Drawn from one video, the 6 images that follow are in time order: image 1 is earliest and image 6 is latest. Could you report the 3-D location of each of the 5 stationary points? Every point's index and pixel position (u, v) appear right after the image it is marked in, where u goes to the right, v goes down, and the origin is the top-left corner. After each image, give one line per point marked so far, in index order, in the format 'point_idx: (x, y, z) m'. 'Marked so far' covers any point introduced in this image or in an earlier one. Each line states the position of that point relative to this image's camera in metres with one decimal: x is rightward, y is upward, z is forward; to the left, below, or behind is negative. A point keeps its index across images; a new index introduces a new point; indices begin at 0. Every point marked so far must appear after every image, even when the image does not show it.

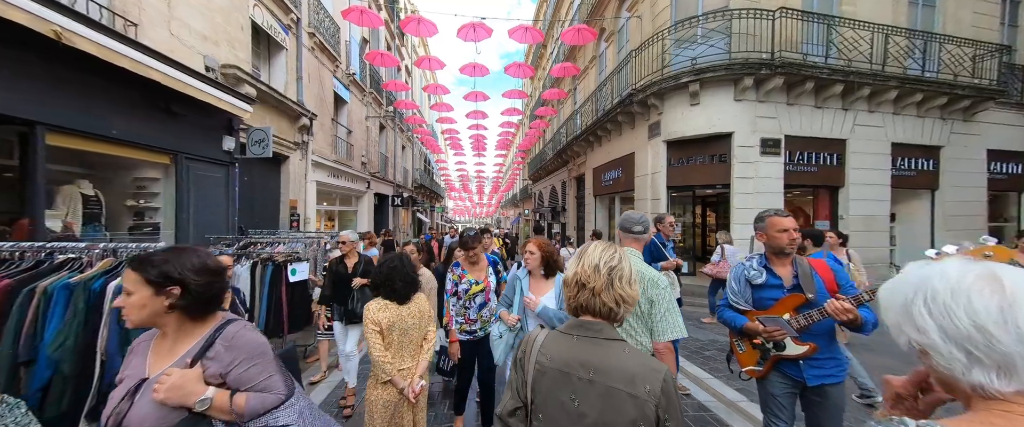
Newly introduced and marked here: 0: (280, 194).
0: (-5.7, +0.5, +7.9) m
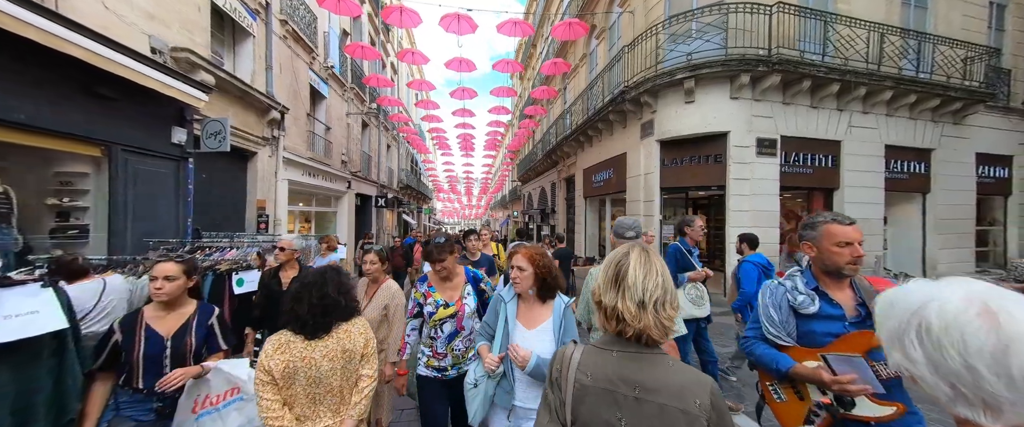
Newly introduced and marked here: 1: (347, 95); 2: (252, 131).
0: (-6.0, +0.5, +7.3) m
1: (-6.3, +4.5, +12.5) m
2: (-5.6, +1.8, +7.0) m
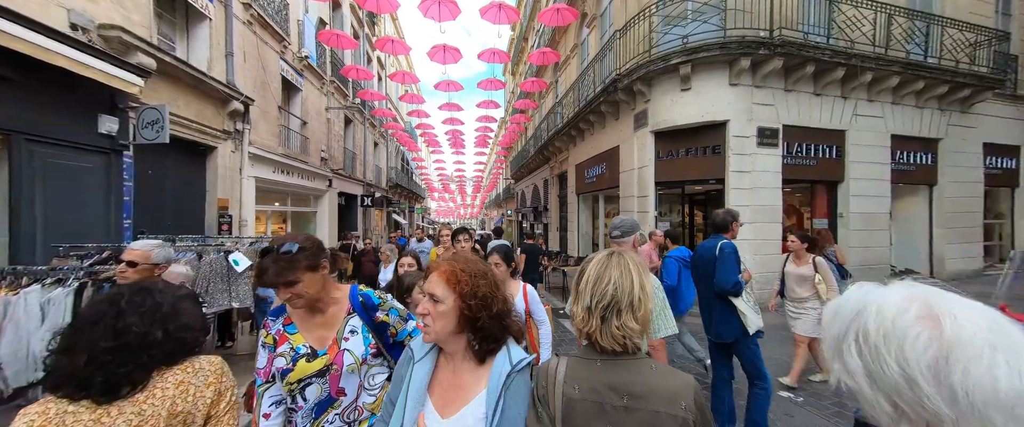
0: (-6.3, +0.4, +6.7) m
1: (-6.8, +4.5, +11.8) m
2: (-5.9, +1.8, +6.4) m
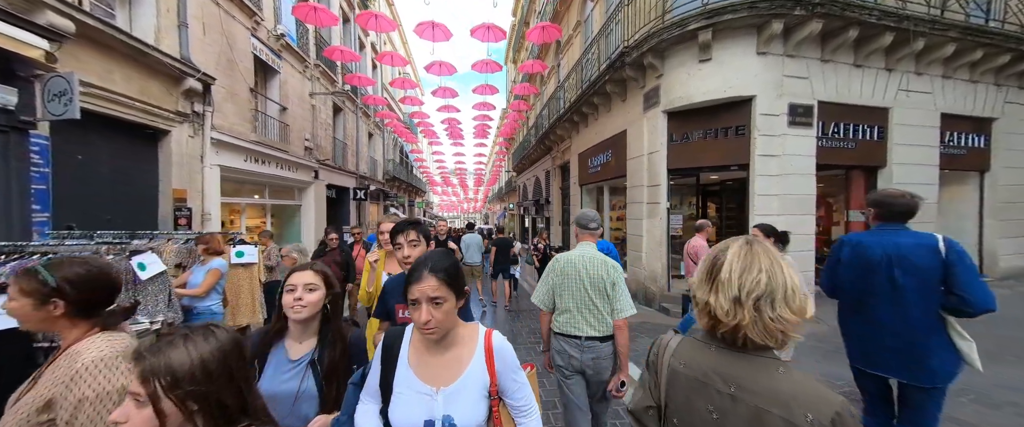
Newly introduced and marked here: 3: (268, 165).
0: (-6.4, +0.6, +5.9) m
1: (-6.9, +4.8, +11.0) m
2: (-6.1, +1.9, +5.6) m
3: (-6.8, +1.3, +9.0) m
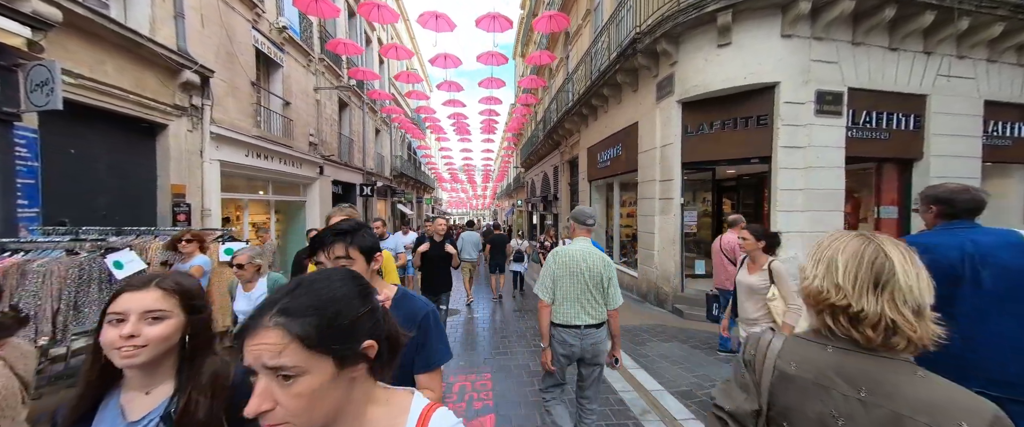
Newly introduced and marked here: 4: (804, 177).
0: (-6.4, +0.7, +5.8) m
1: (-6.6, +4.9, +10.9) m
2: (-6.0, +2.0, +5.4) m
3: (-6.6, +1.4, +8.9) m
4: (+4.8, +0.6, +5.3) m
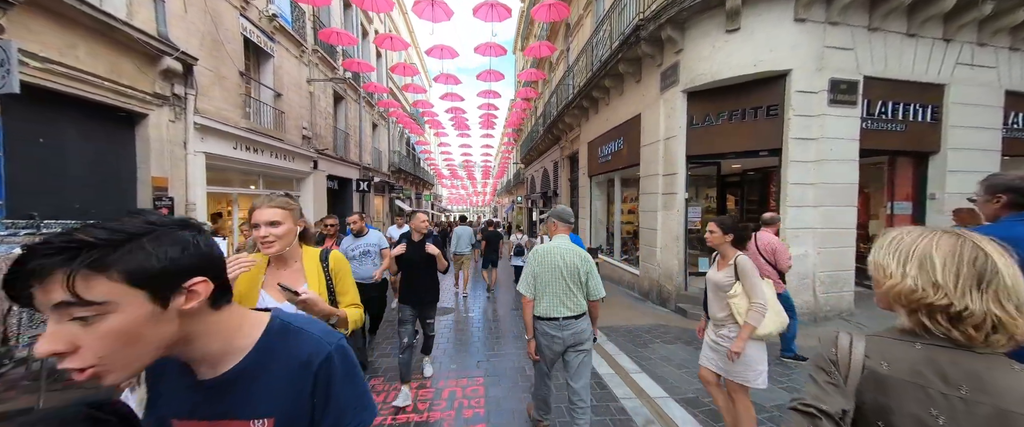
0: (-6.4, +0.8, +5.5) m
1: (-6.7, +5.0, +10.6) m
2: (-6.1, +2.1, +5.2) m
3: (-6.6, +1.6, +8.6) m
4: (+4.7, +0.7, +5.1) m
